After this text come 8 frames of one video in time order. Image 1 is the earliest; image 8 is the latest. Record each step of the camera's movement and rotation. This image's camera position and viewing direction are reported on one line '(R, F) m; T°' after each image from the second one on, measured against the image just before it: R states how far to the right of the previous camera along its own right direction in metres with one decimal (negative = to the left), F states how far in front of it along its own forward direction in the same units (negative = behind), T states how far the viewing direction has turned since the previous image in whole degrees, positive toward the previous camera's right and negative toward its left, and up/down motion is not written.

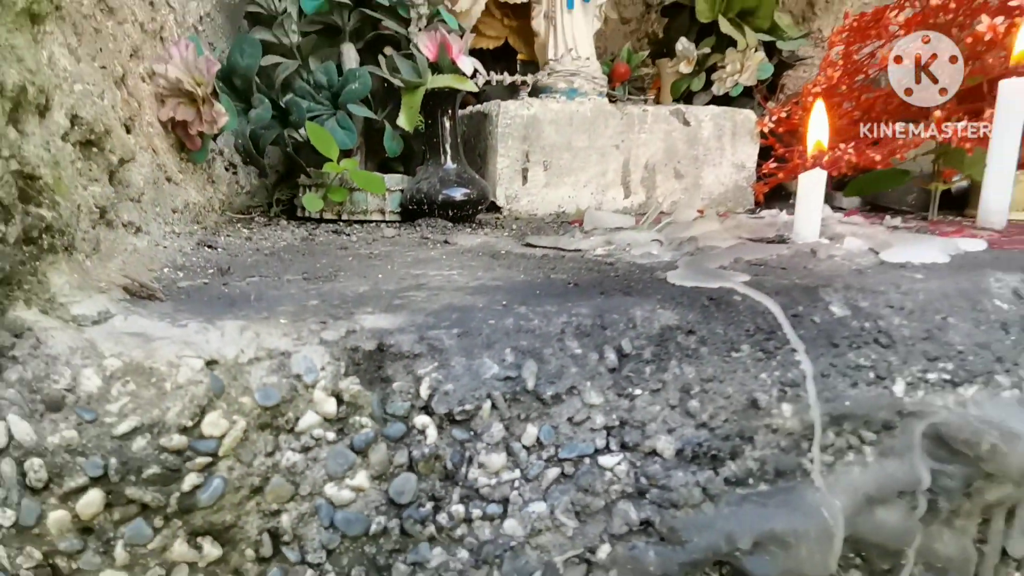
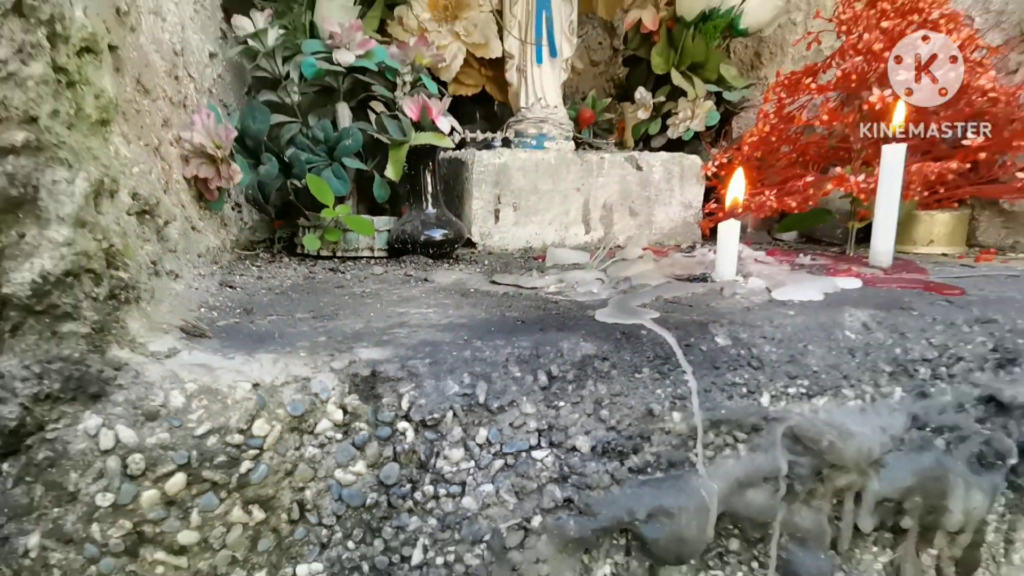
(0.0, -0.1) m; +1°
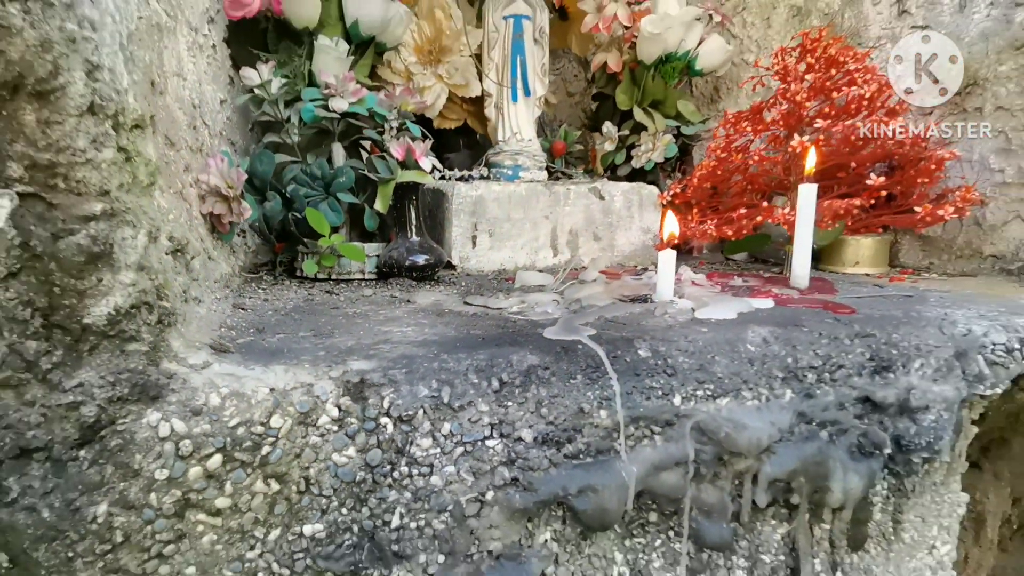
(0.0, -0.1) m; +1°
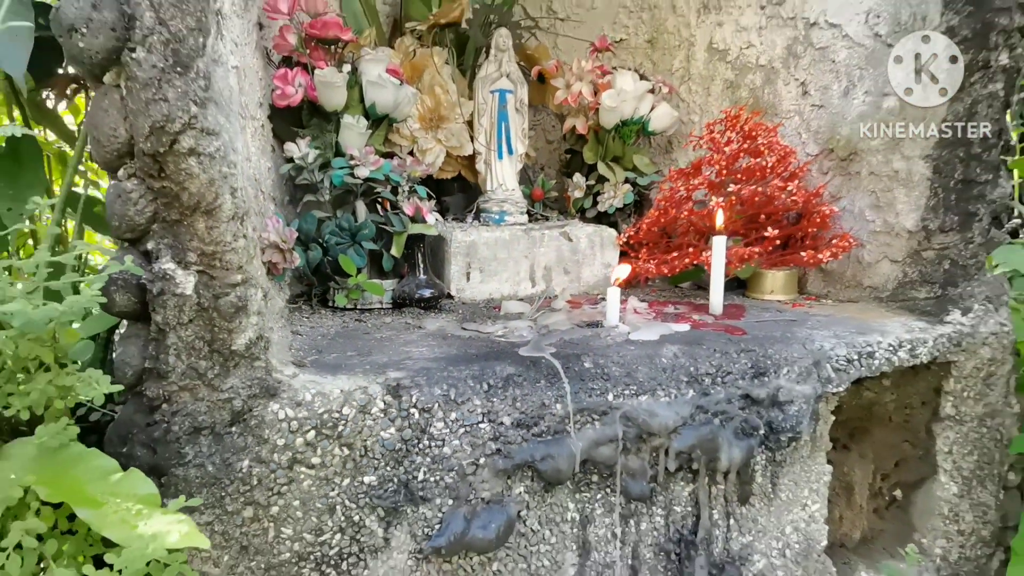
(0.0, -0.3) m; +1°
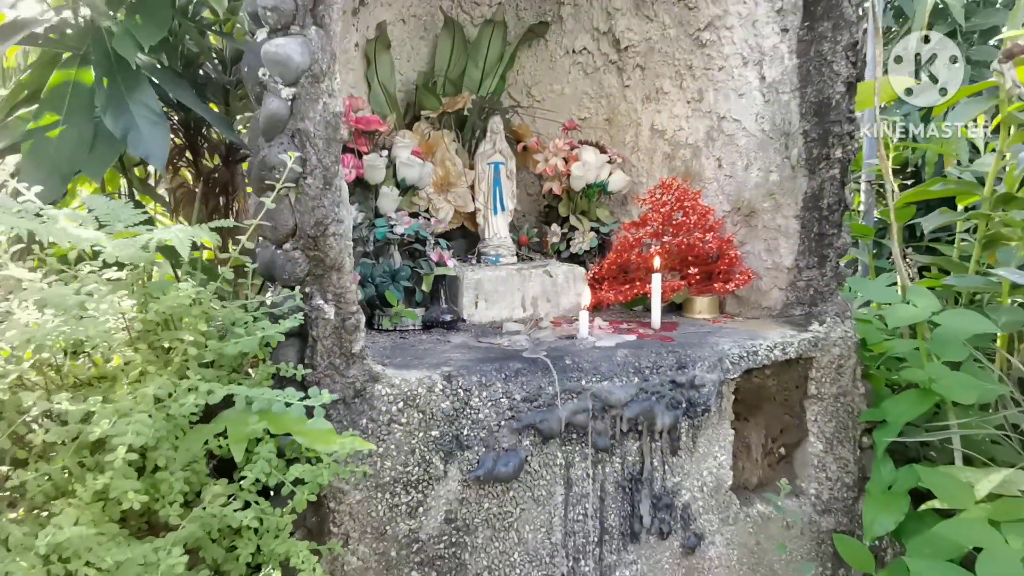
(-0.1, -0.4) m; +3°
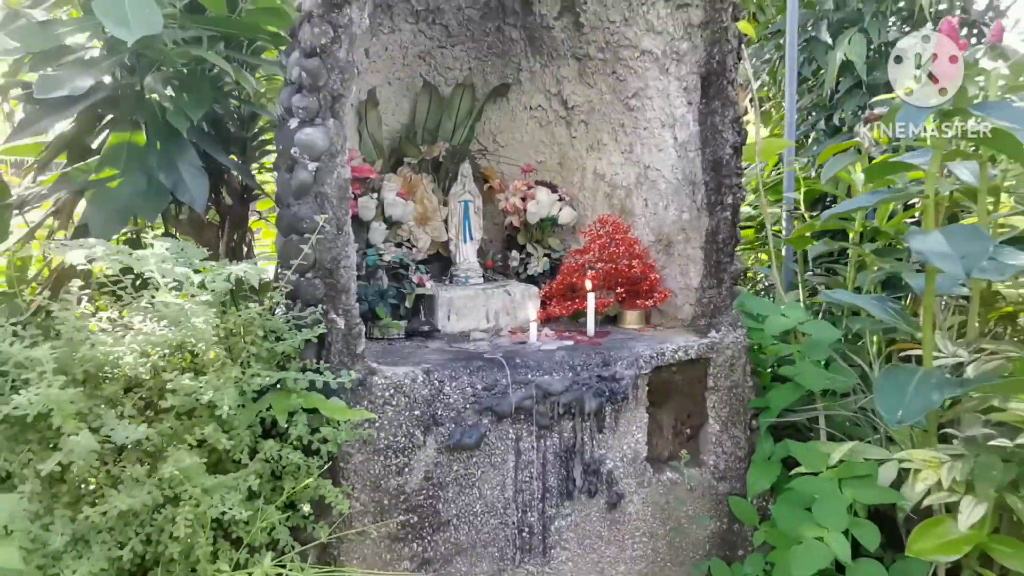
(0.0, -0.4) m; +2°
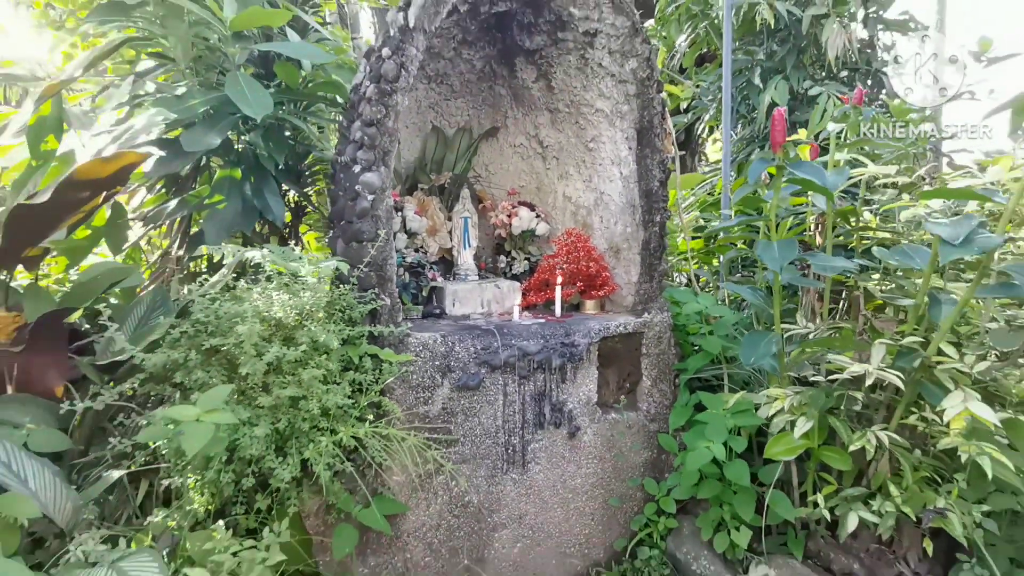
(0.0, -0.7) m; +1°
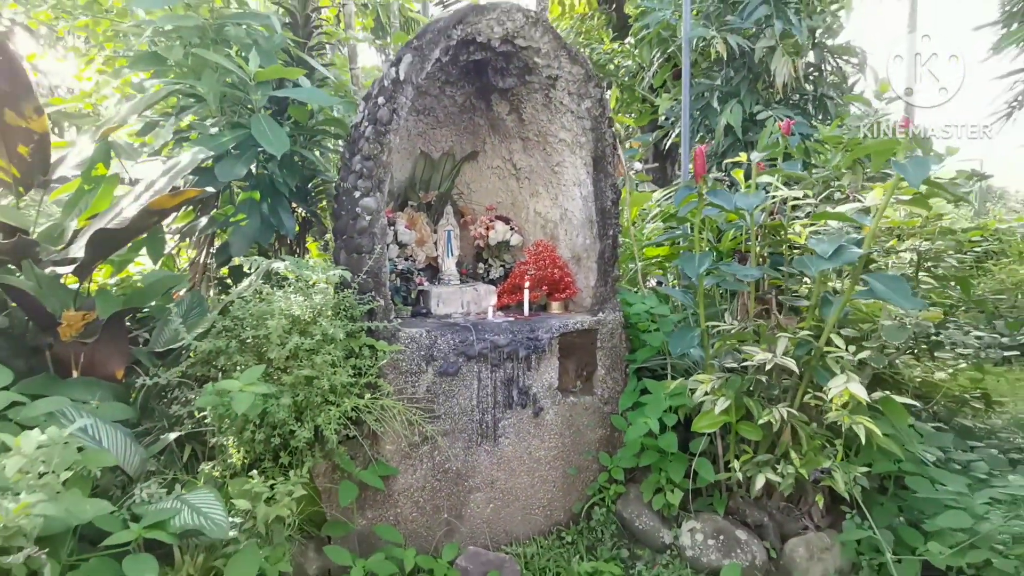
(+0.1, -0.5) m; +1°
